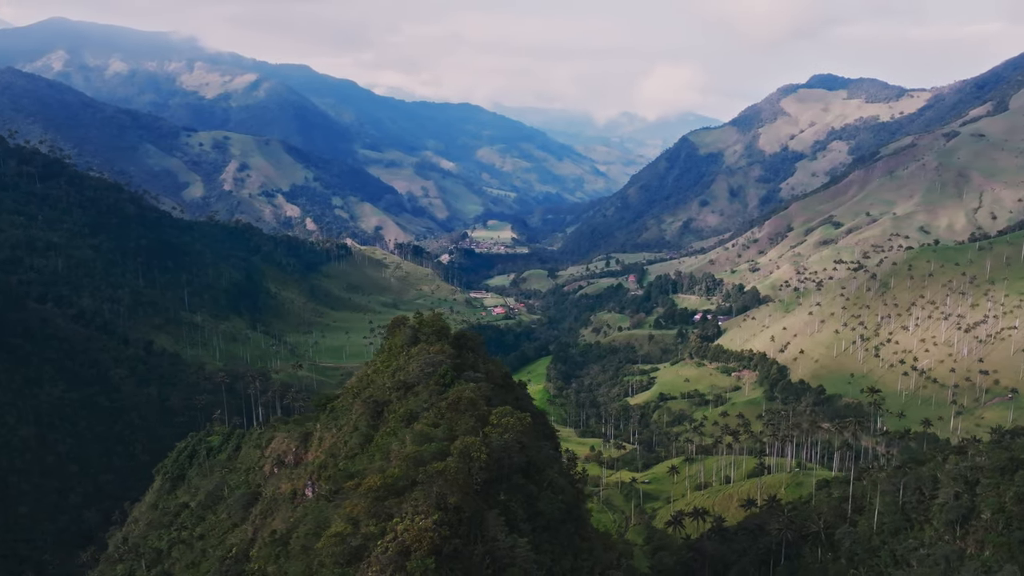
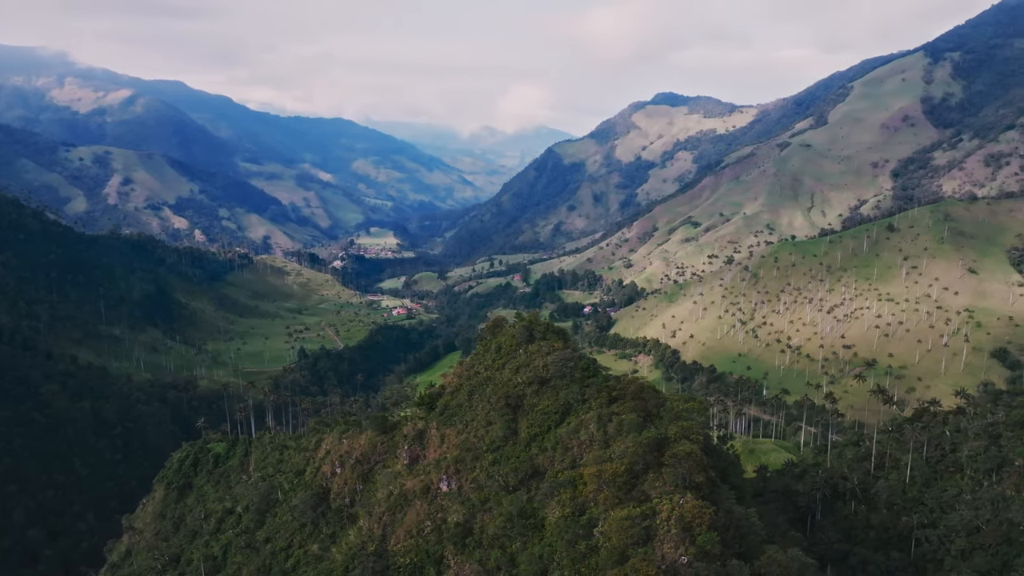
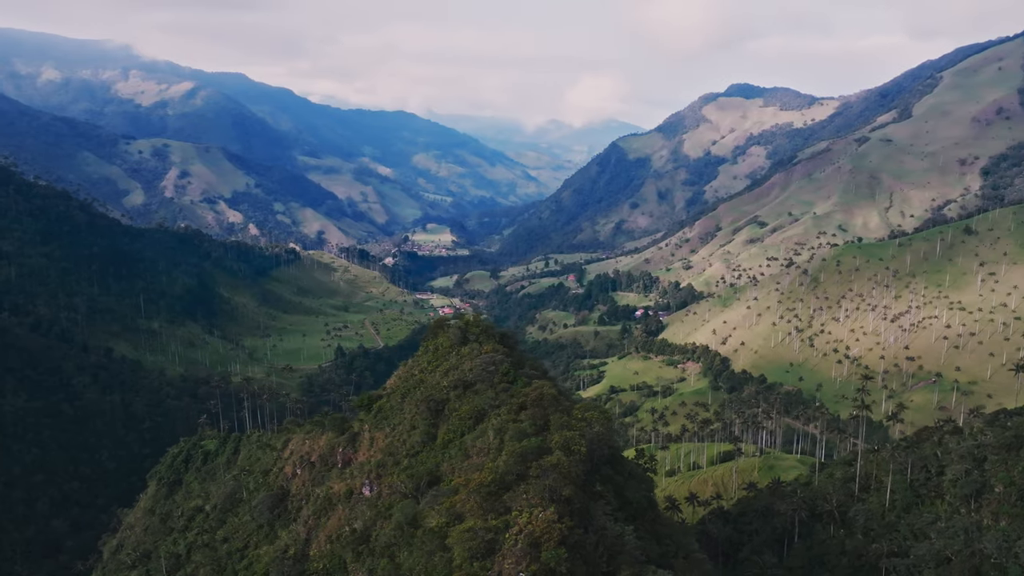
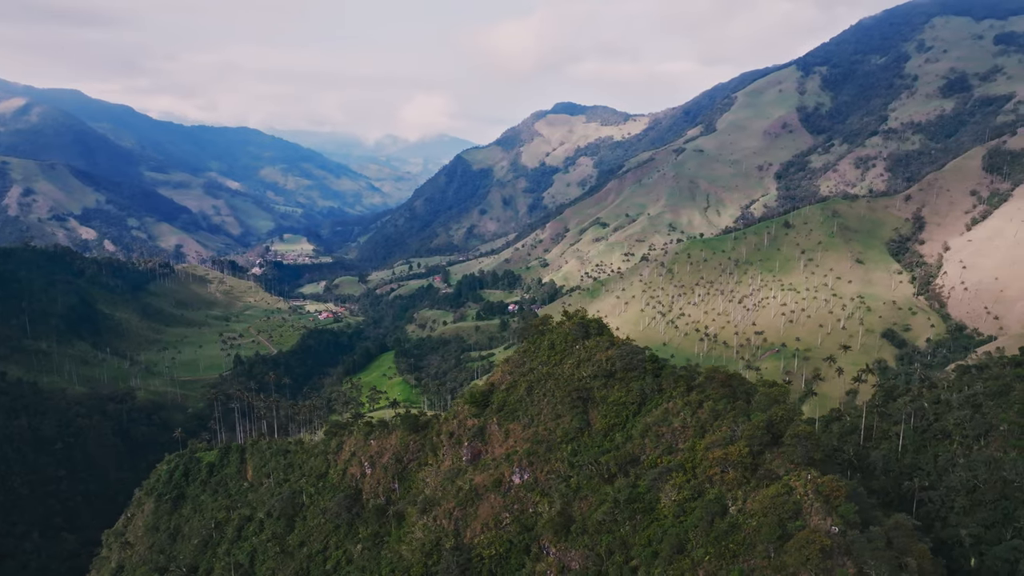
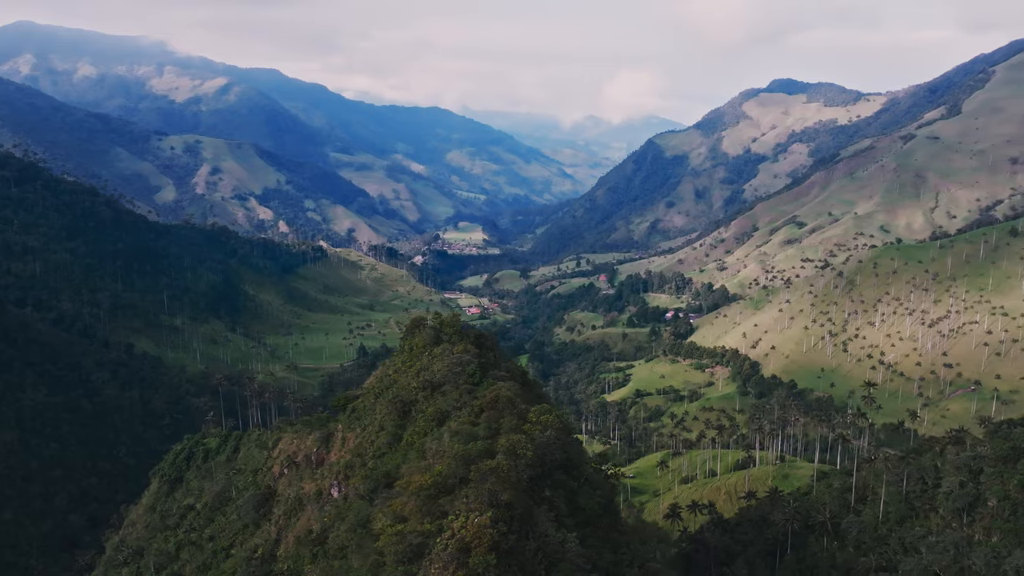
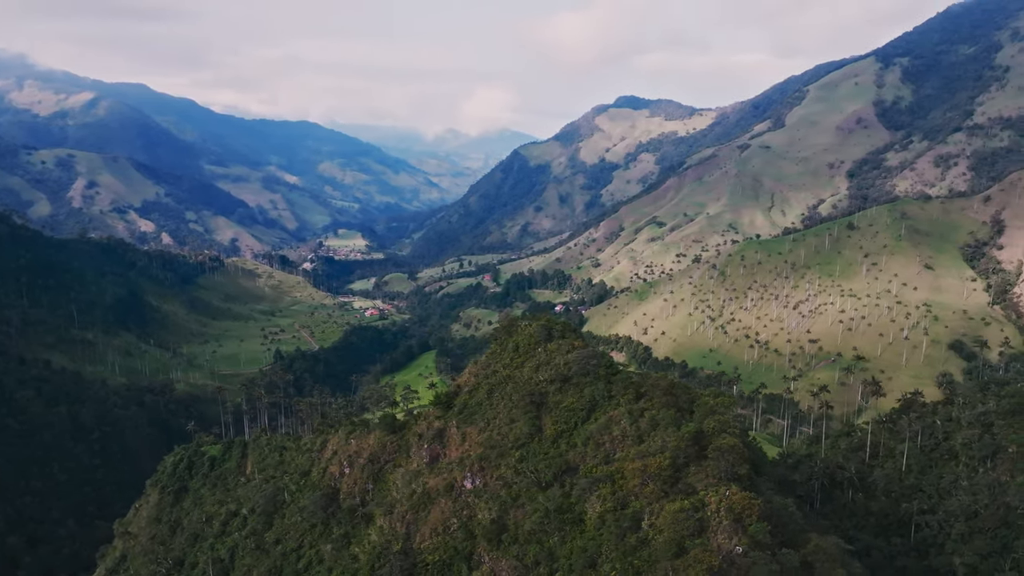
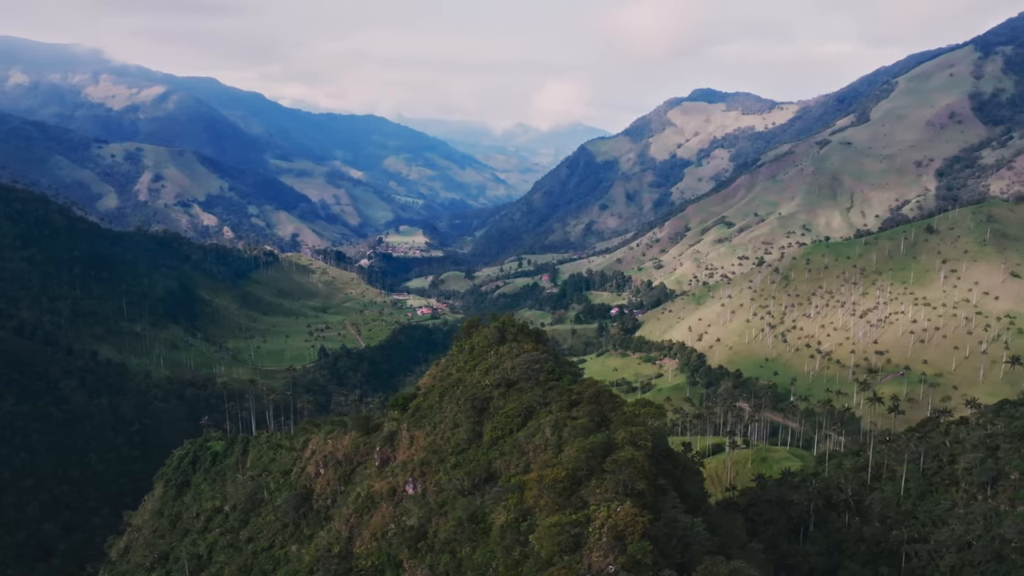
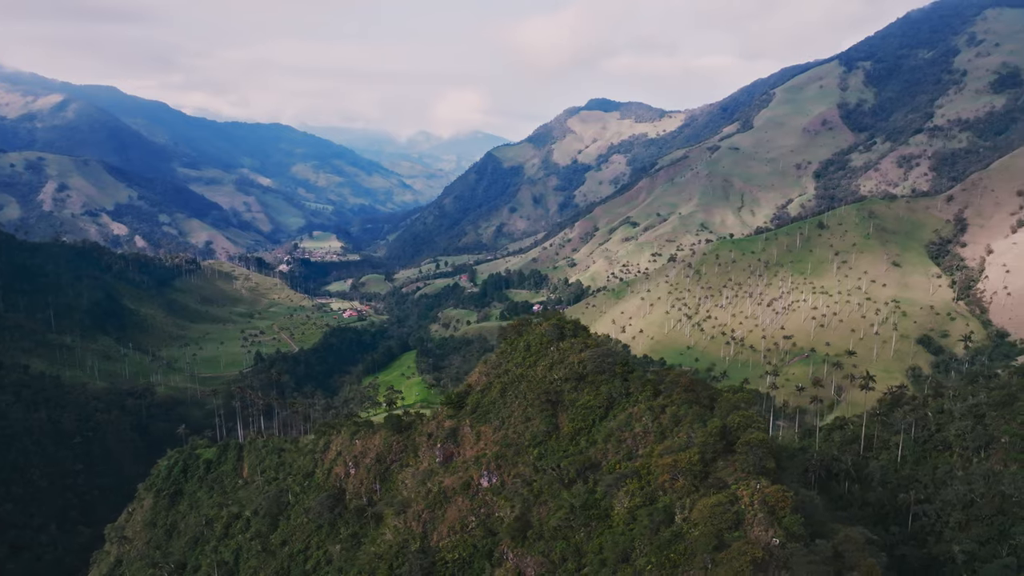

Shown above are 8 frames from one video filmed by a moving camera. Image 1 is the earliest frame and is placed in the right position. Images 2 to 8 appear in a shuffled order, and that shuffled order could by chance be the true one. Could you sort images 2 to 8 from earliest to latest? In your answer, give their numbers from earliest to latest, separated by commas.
5, 3, 7, 2, 6, 8, 4
